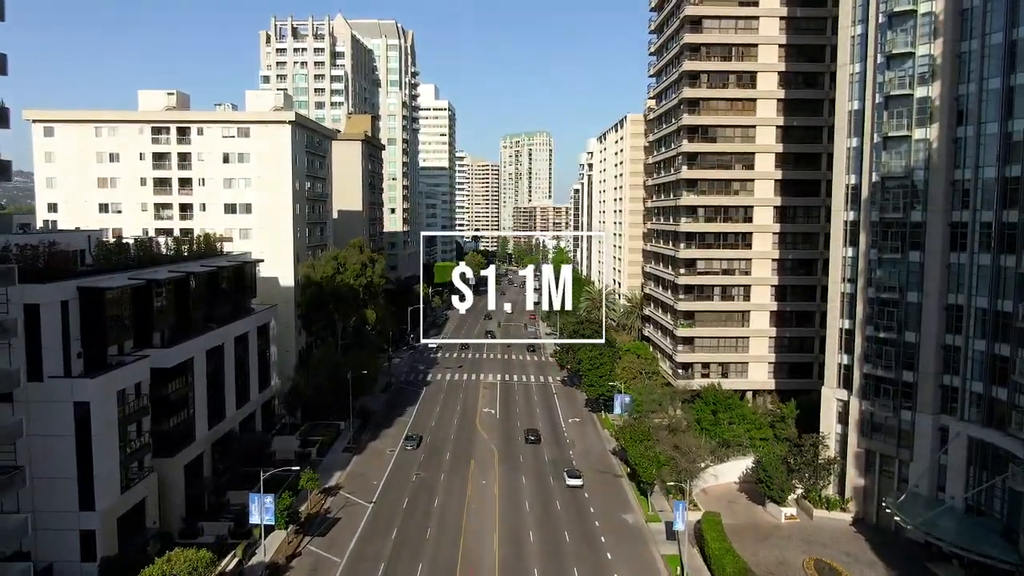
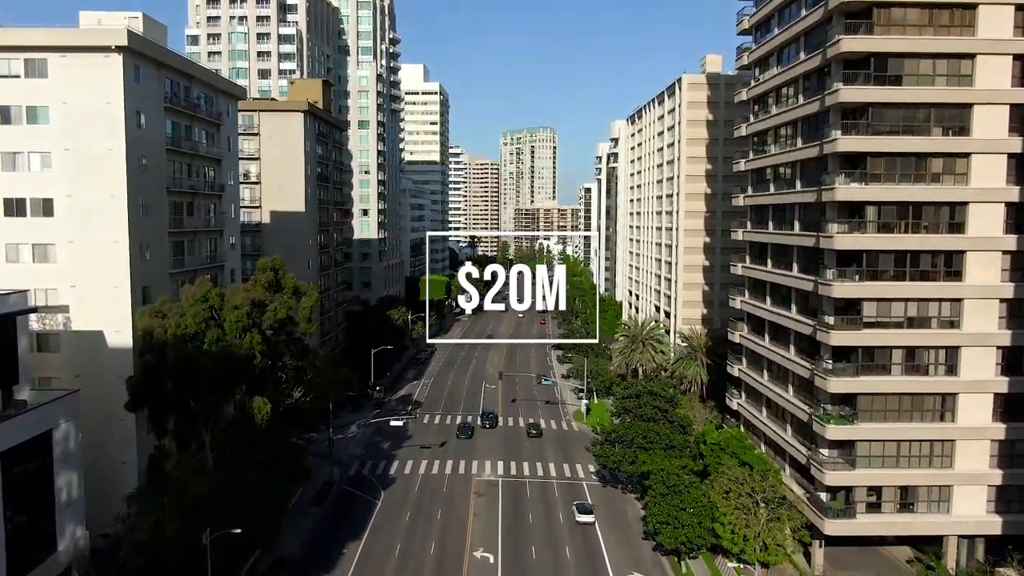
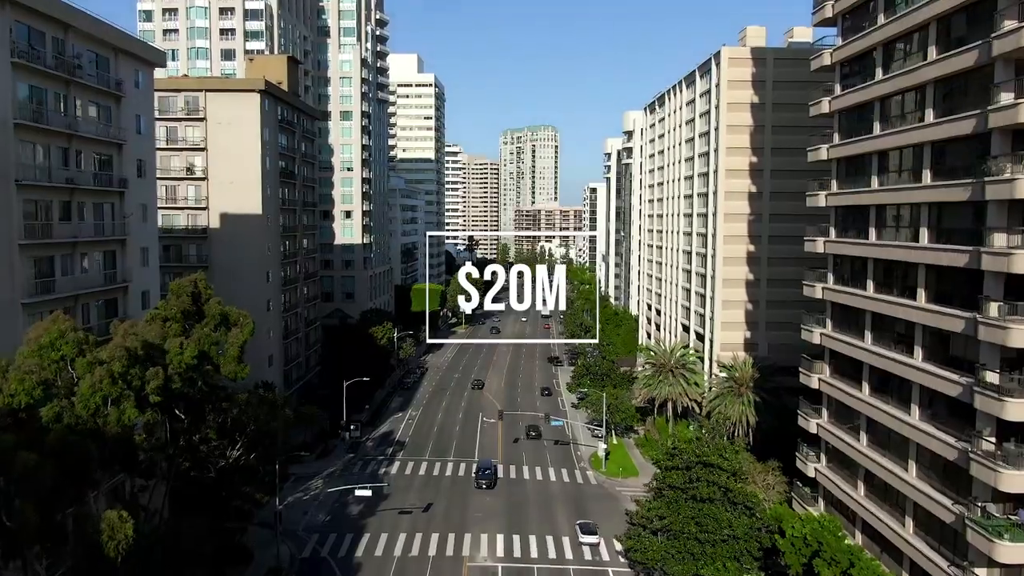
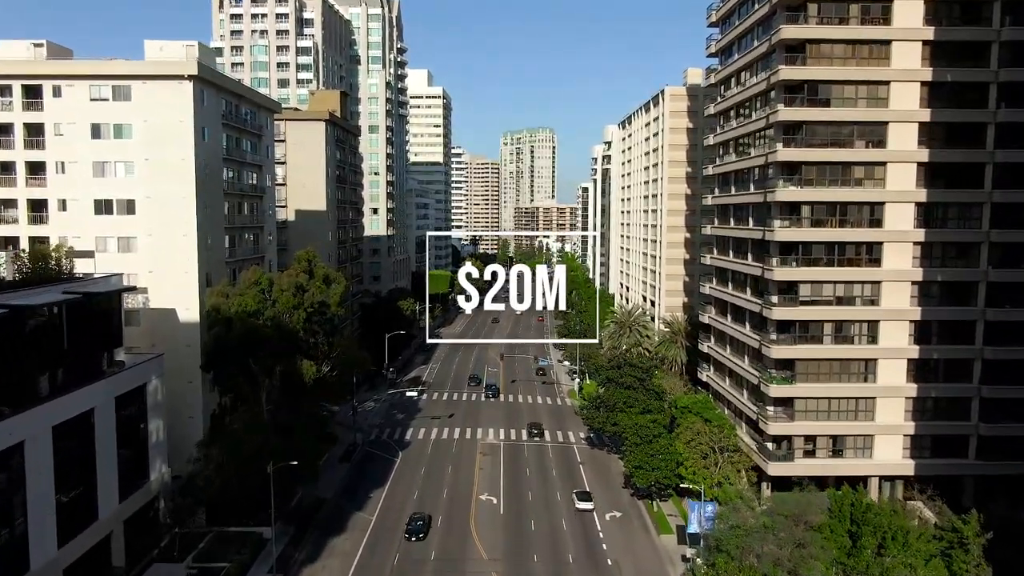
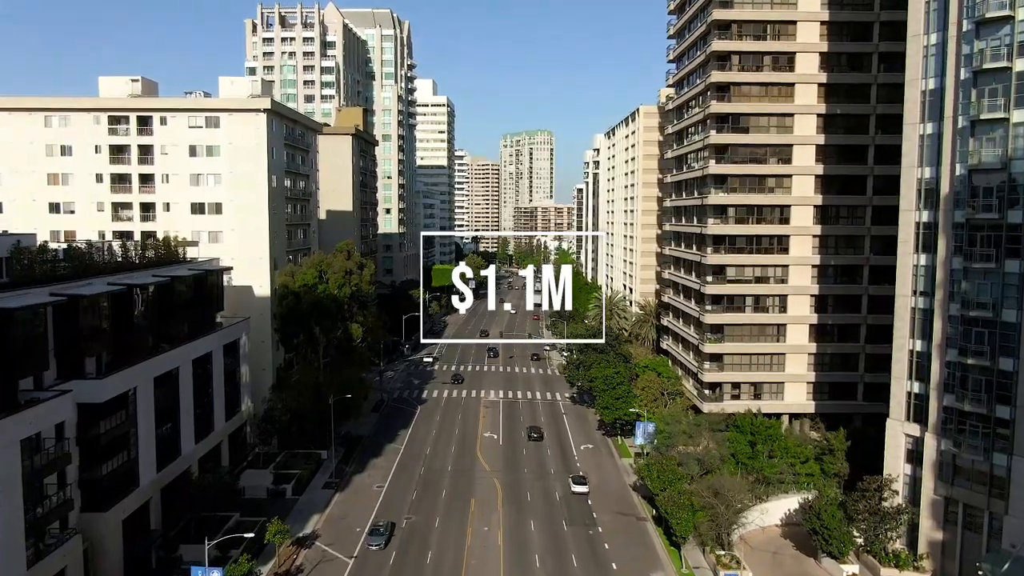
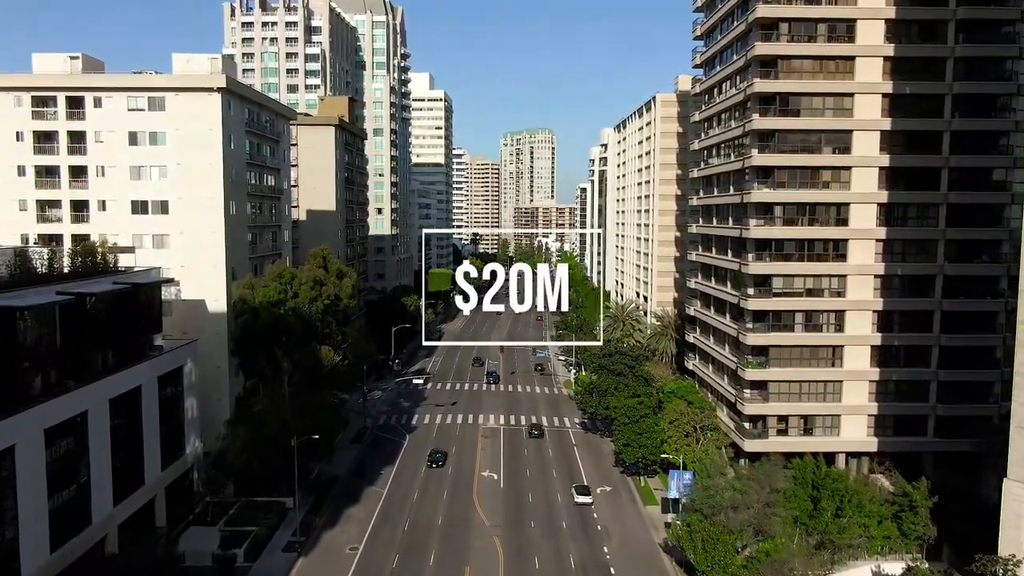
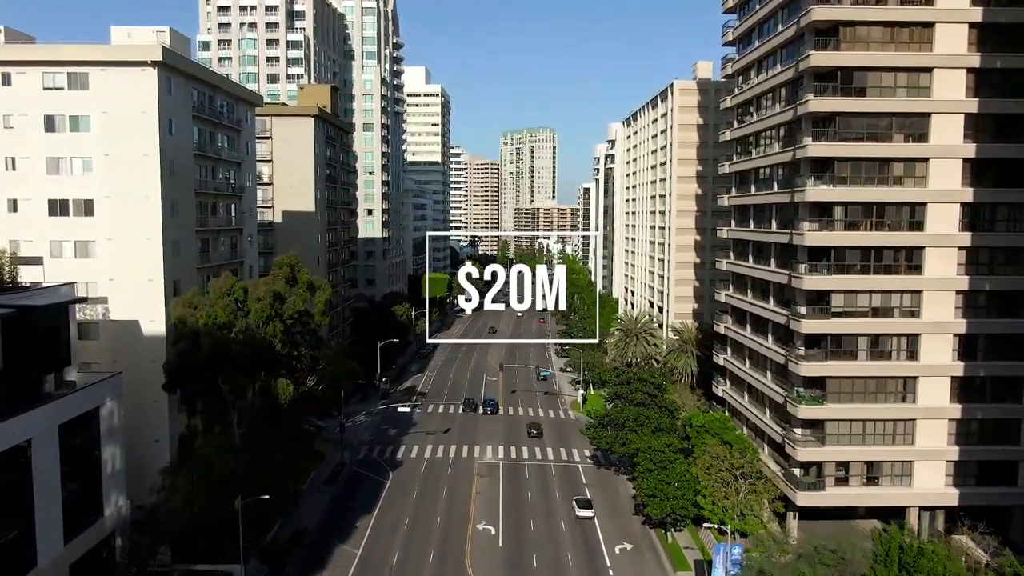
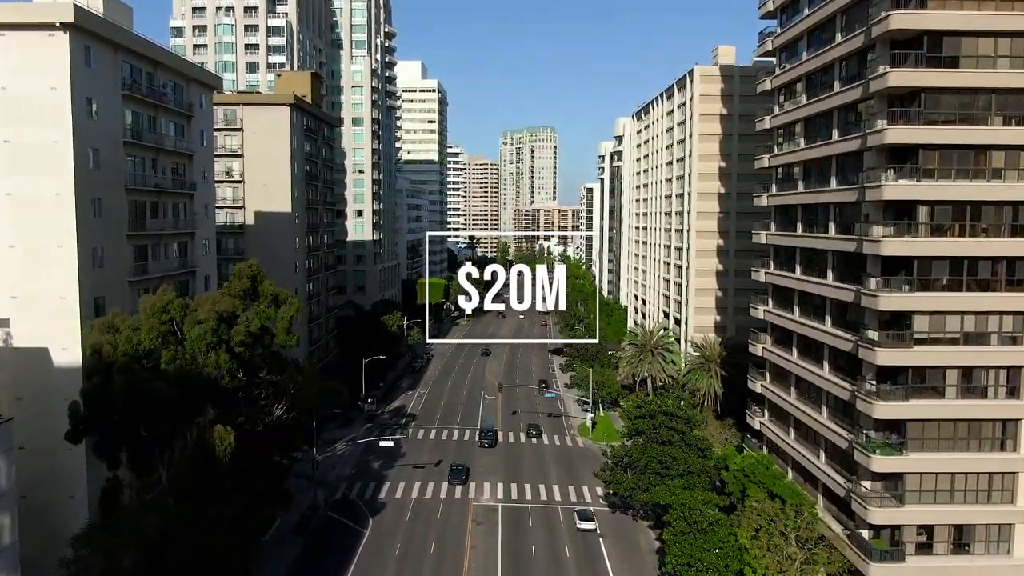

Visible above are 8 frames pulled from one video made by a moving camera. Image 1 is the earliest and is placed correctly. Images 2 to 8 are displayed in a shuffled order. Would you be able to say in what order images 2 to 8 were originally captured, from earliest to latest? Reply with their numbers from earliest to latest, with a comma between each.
5, 6, 4, 7, 2, 8, 3
